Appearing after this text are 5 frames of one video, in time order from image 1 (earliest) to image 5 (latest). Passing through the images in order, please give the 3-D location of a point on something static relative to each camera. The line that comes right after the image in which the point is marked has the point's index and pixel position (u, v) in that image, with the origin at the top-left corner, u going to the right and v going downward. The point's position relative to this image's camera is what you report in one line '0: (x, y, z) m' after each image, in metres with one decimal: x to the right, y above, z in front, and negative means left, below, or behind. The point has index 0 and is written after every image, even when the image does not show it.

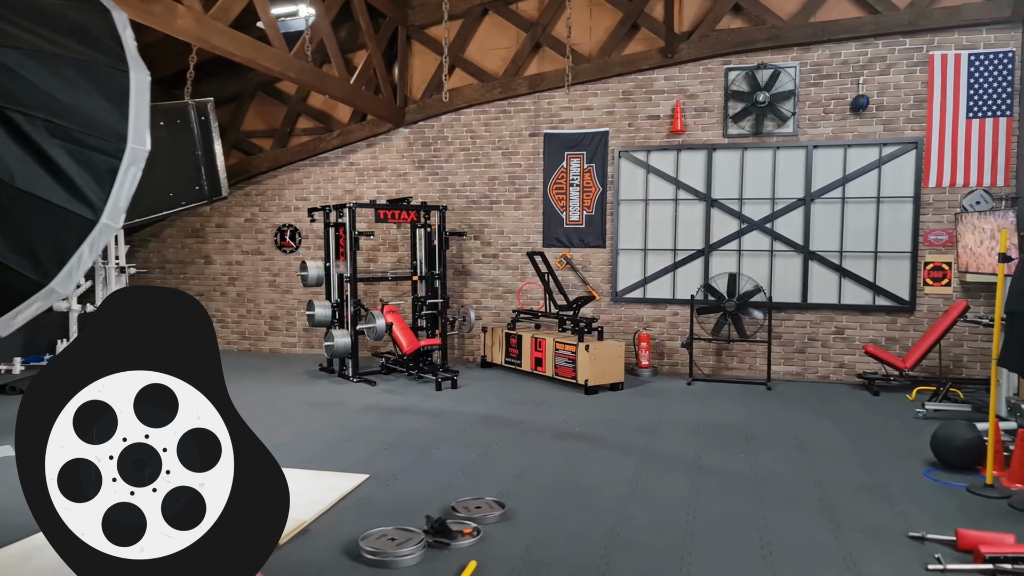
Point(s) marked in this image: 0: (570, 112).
0: (+0.7, +2.0, +7.6) m
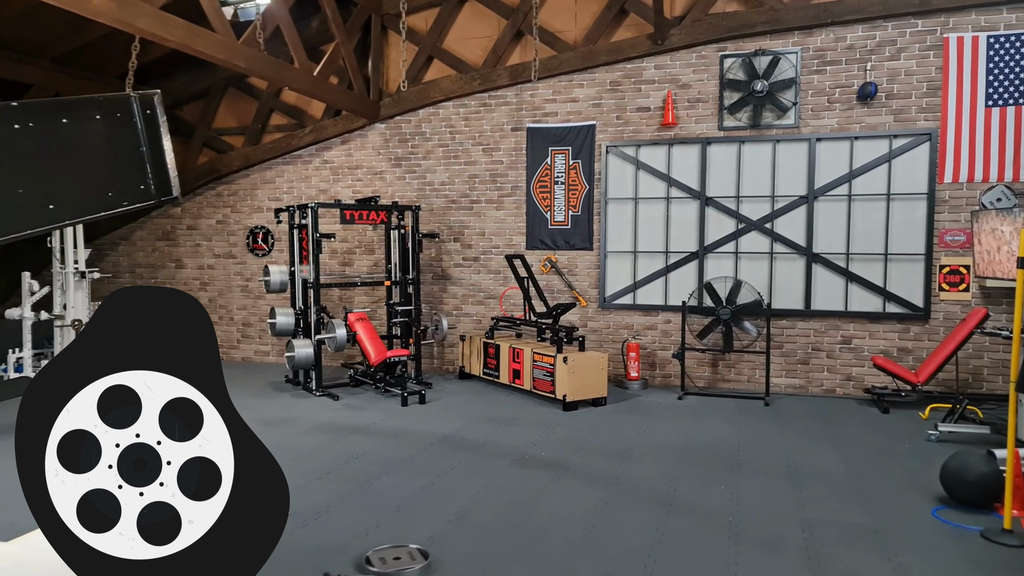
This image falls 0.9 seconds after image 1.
0: (+0.4, +1.9, +7.1) m
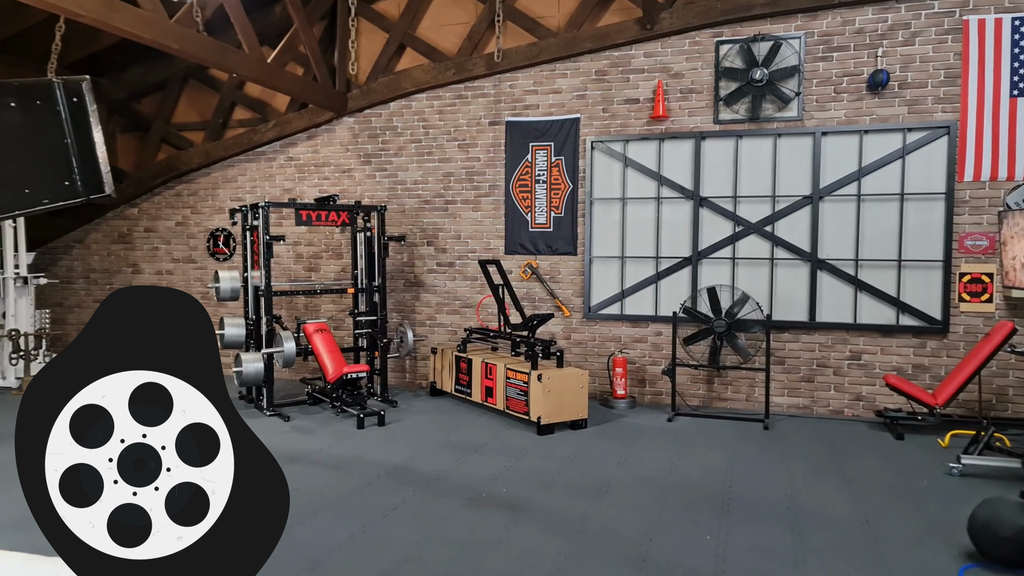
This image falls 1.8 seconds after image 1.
0: (+0.2, +1.8, +6.5) m
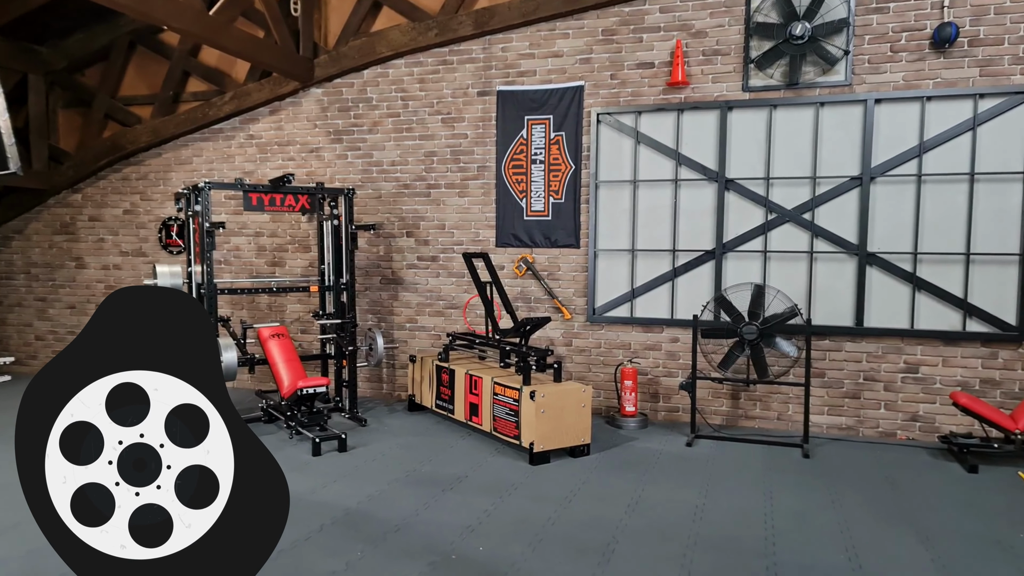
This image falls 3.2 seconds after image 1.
0: (+0.2, +1.8, +5.5) m
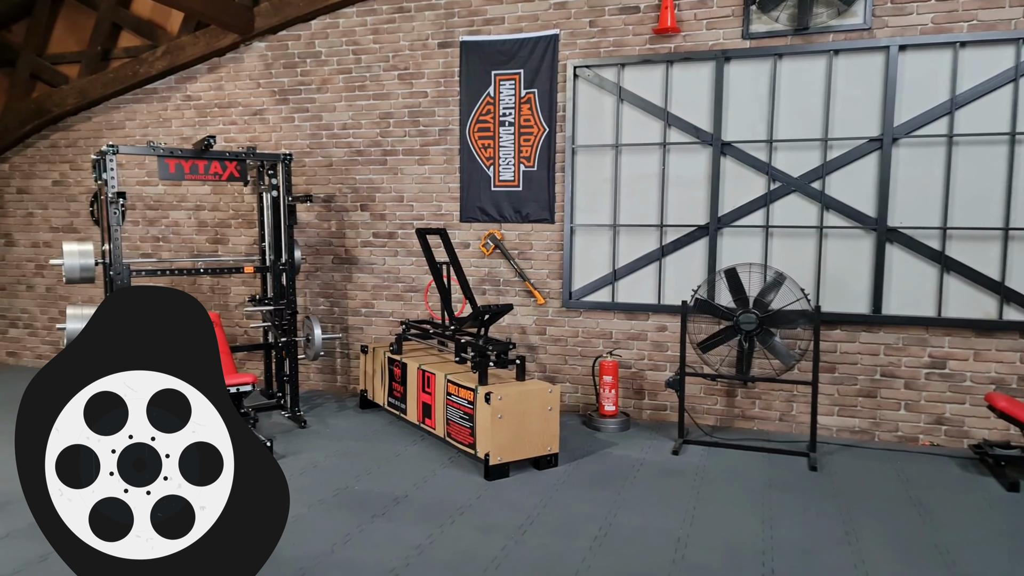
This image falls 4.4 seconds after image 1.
0: (-0.1, +2.0, +4.8) m
